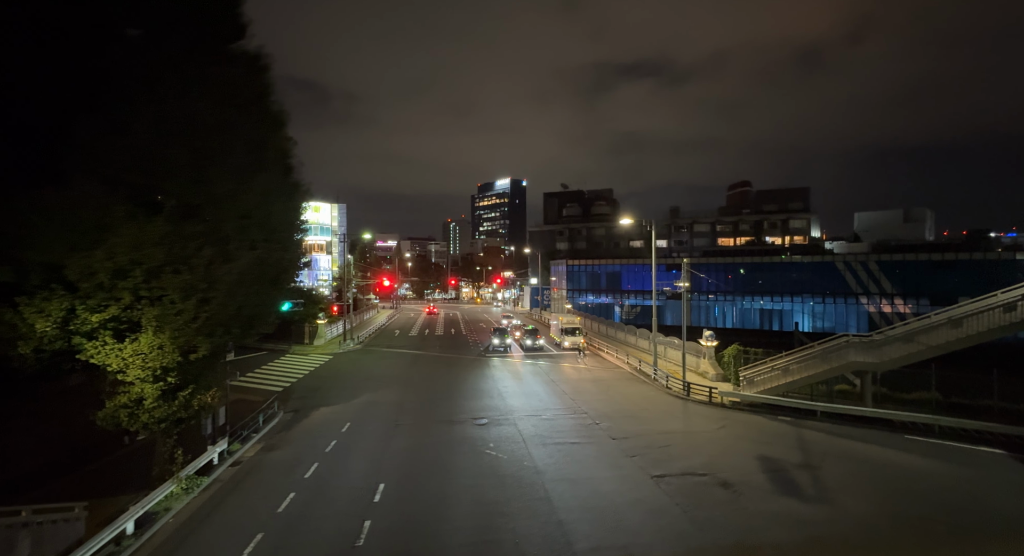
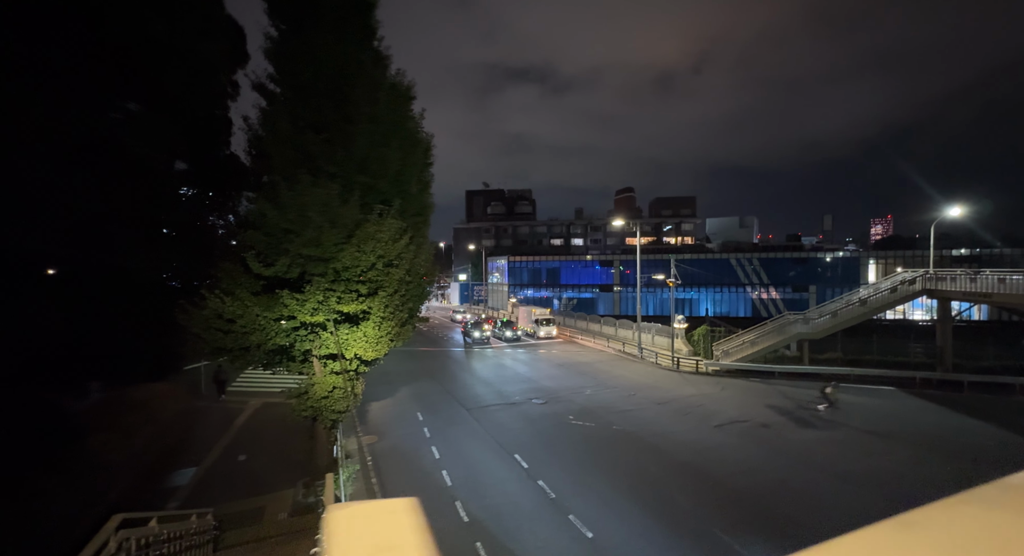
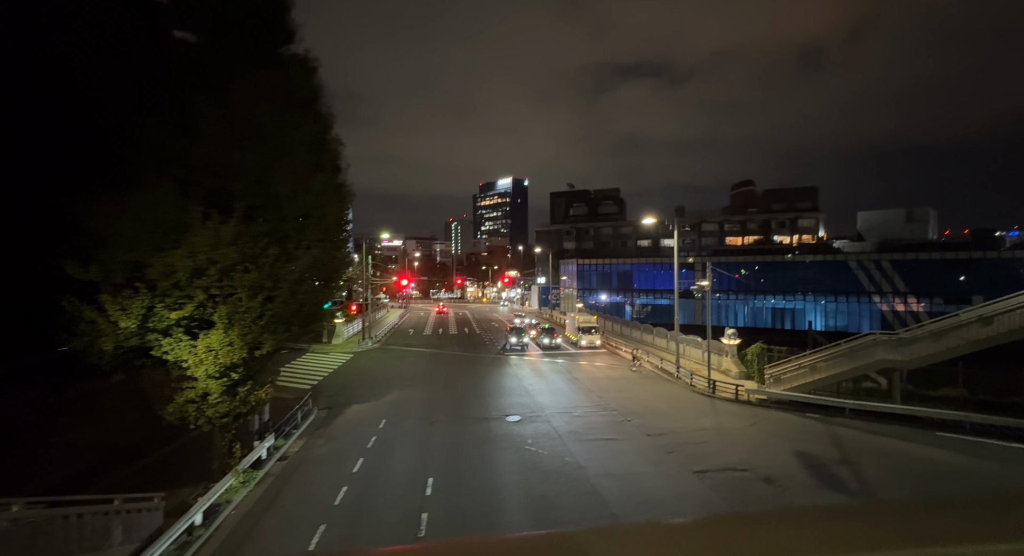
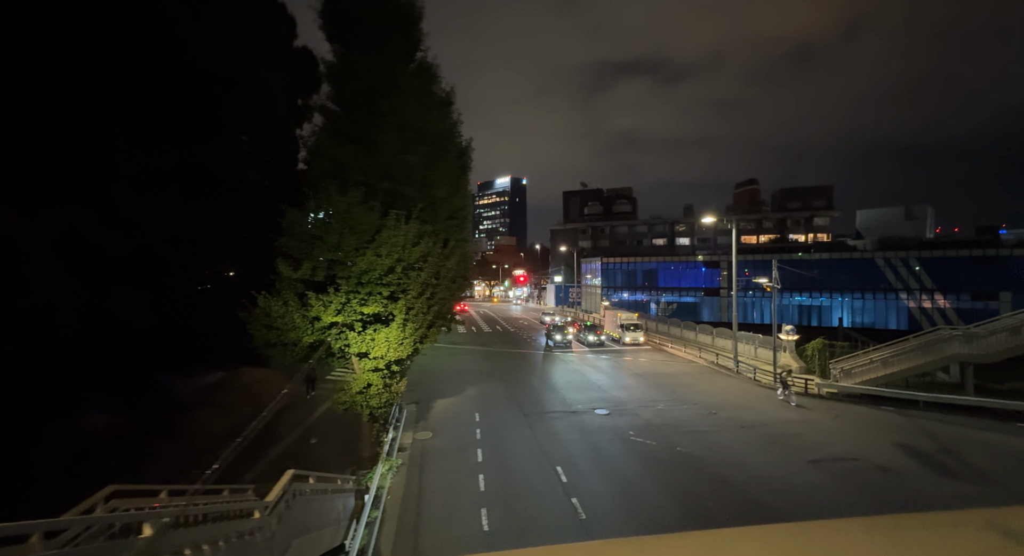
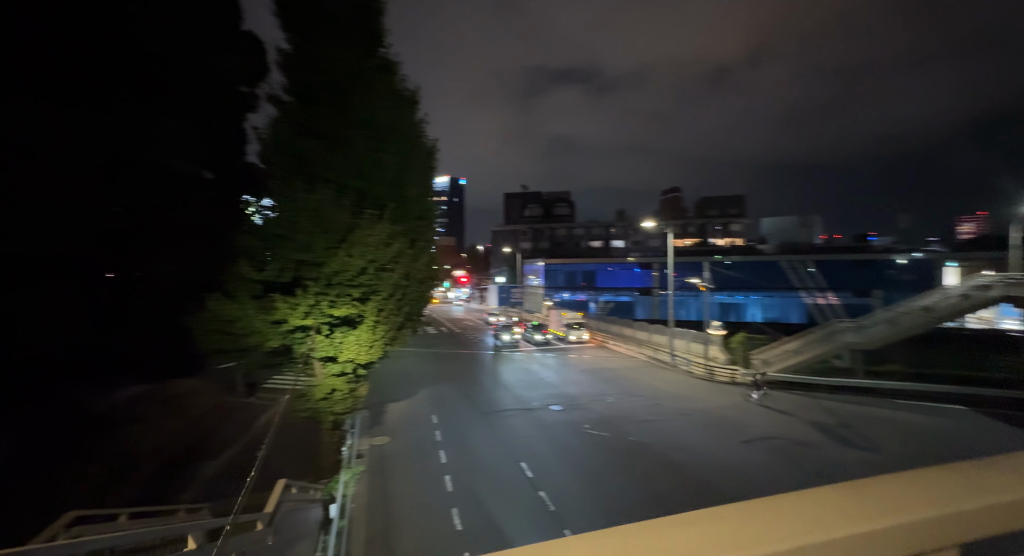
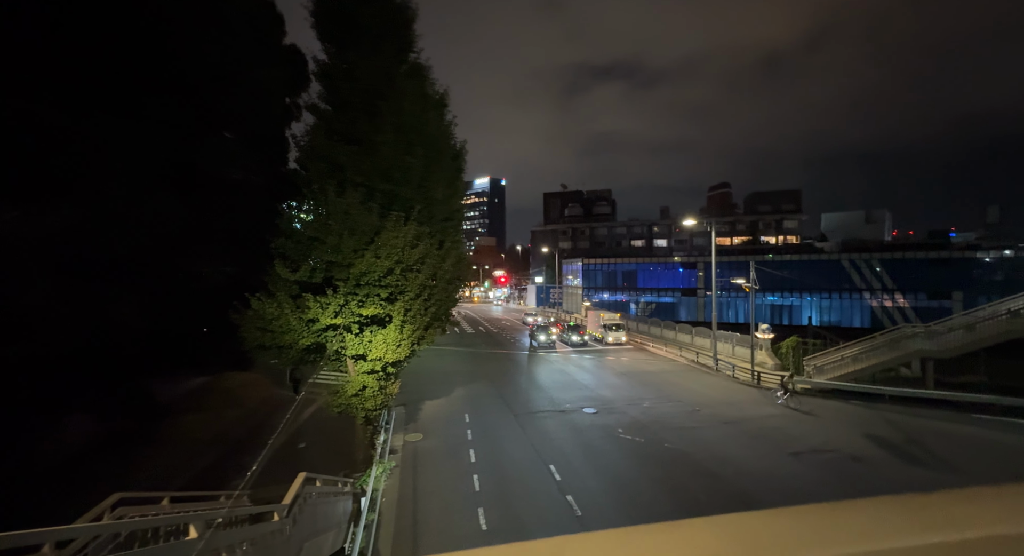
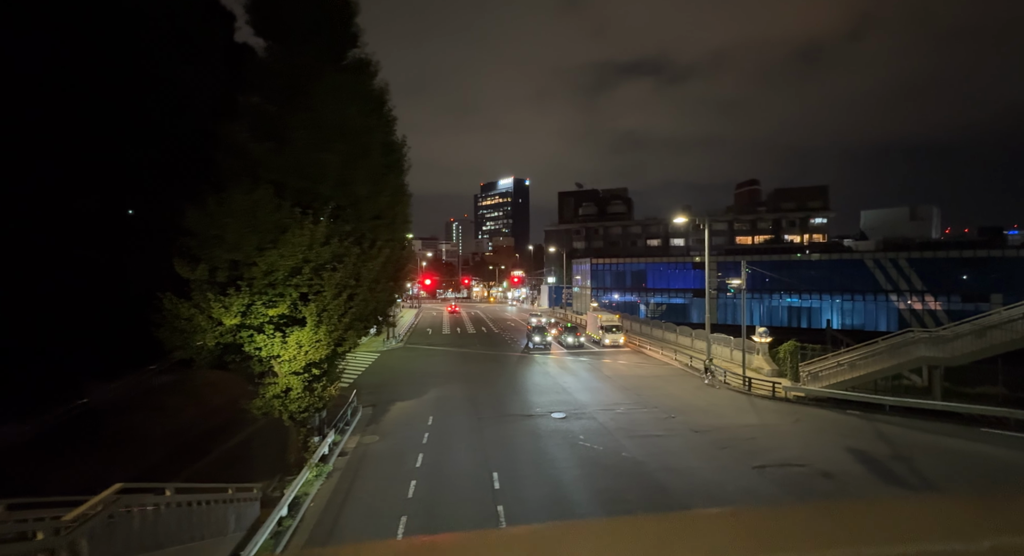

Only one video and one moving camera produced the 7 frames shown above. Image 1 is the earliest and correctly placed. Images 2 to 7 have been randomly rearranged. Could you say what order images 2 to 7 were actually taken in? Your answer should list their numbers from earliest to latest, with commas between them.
3, 7, 4, 6, 5, 2
